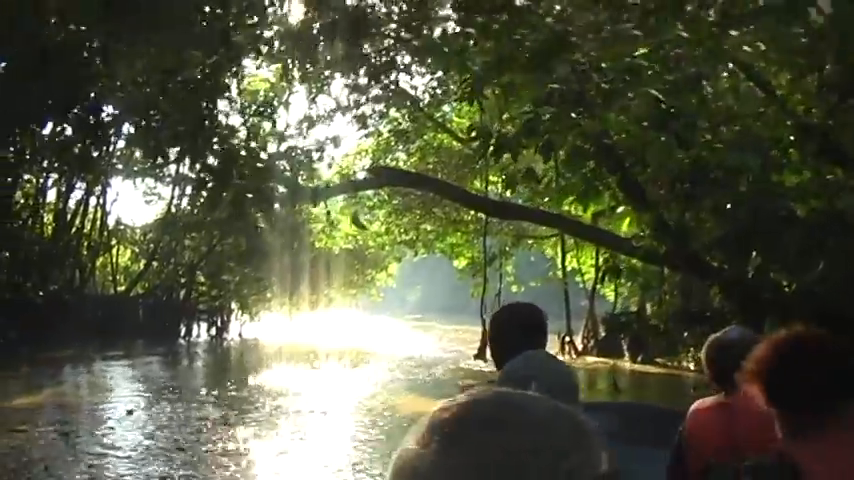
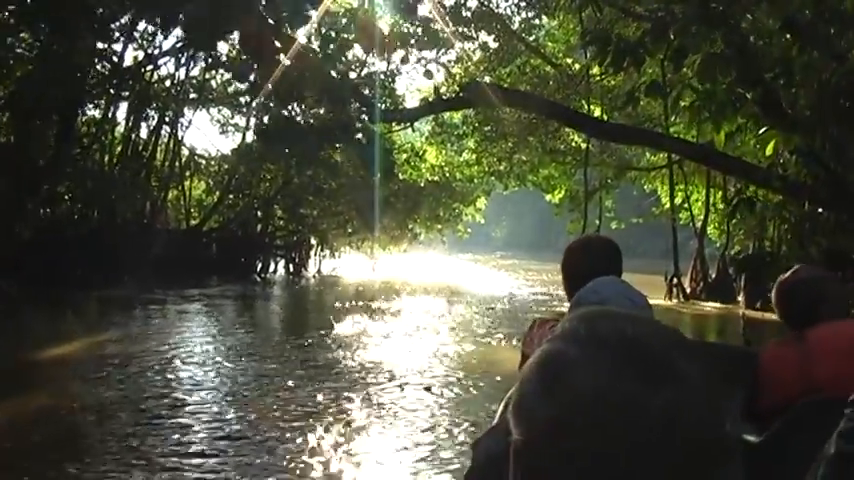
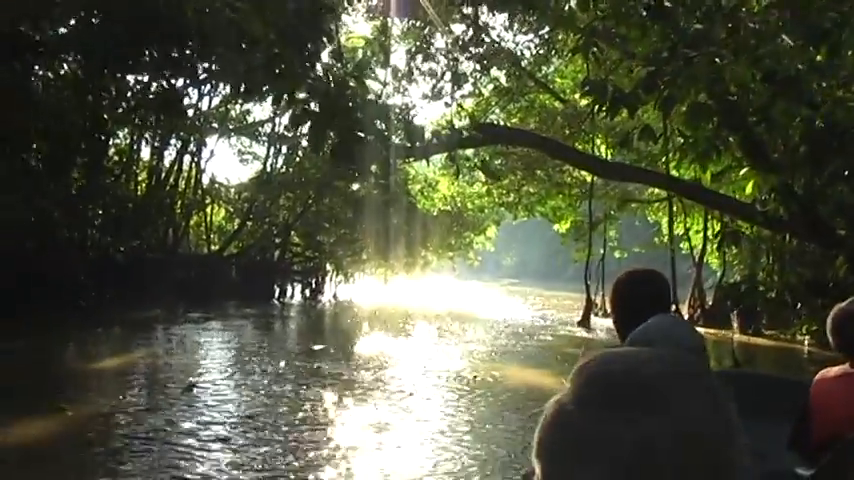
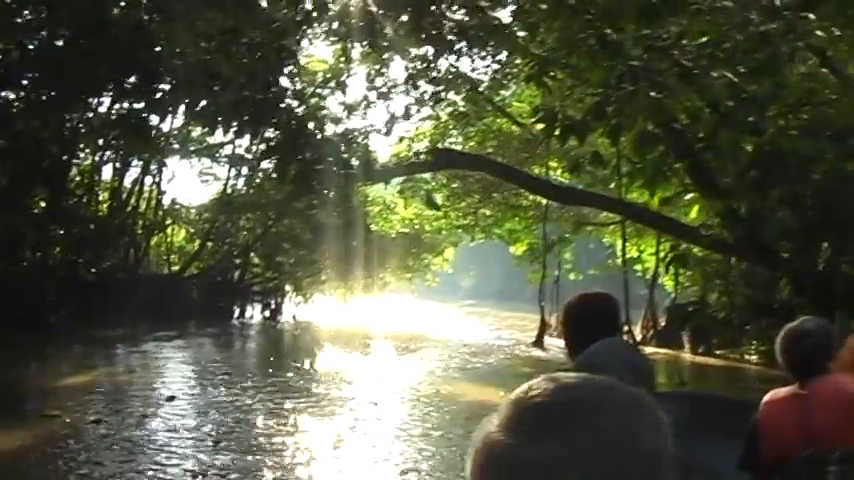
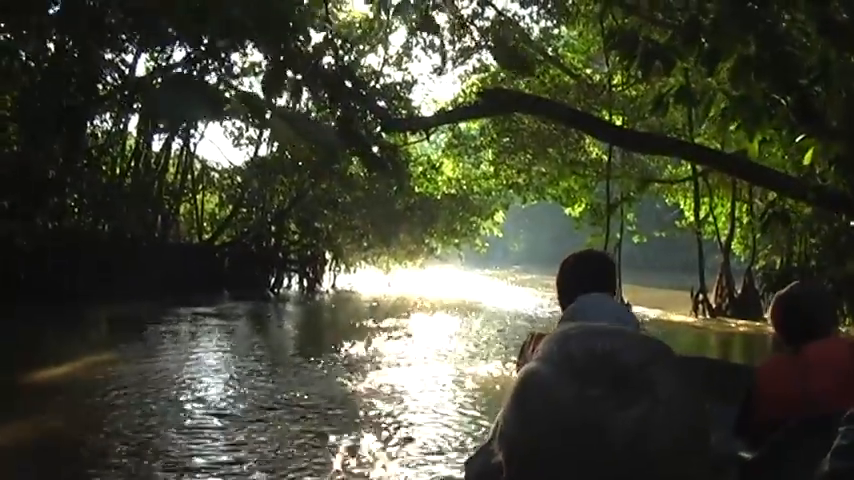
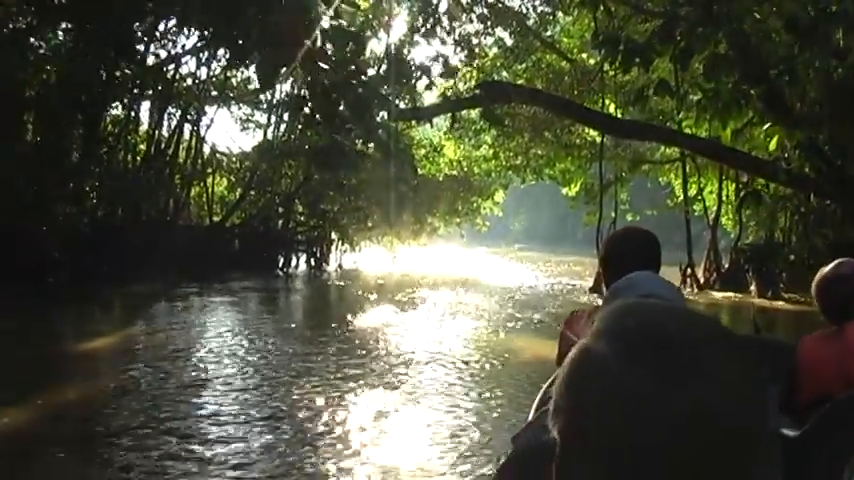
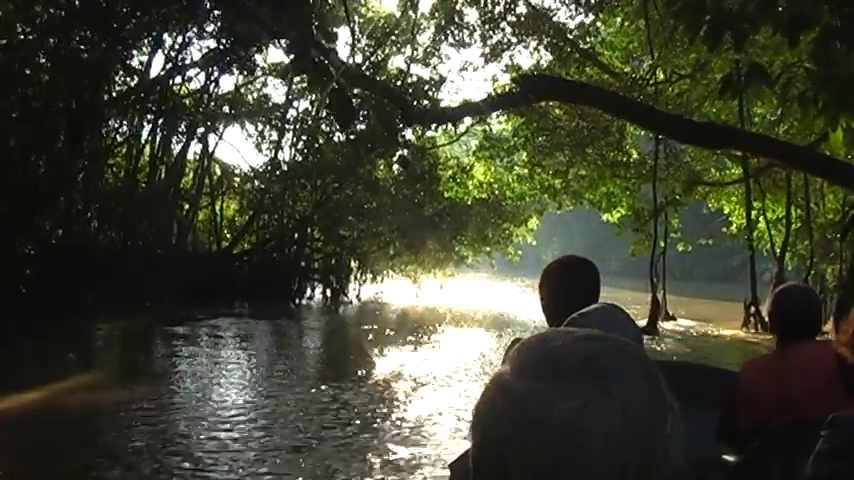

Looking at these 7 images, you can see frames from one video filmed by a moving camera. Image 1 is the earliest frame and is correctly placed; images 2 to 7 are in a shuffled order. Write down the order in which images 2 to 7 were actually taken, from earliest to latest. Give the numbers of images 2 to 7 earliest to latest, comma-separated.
4, 3, 6, 2, 5, 7
